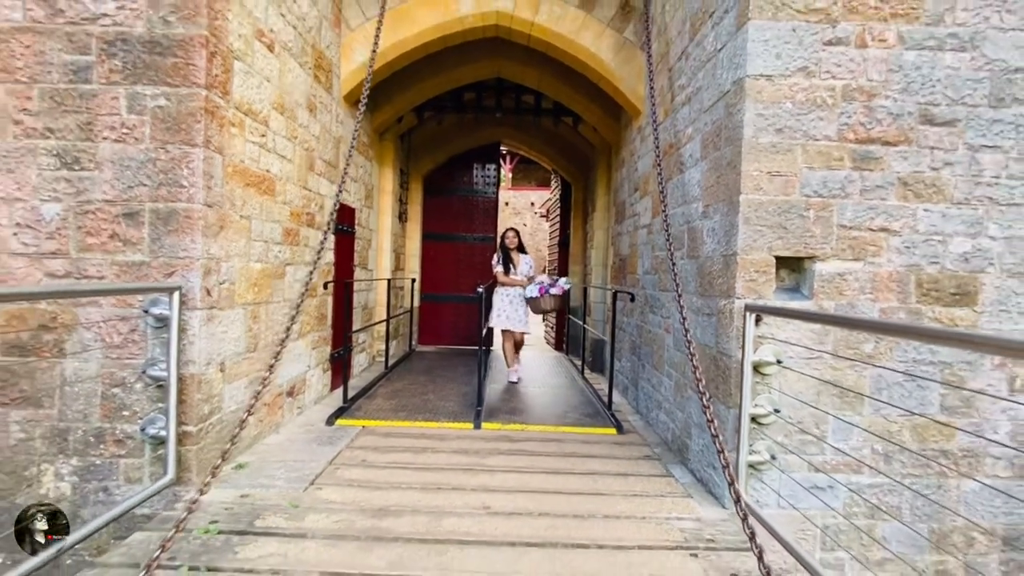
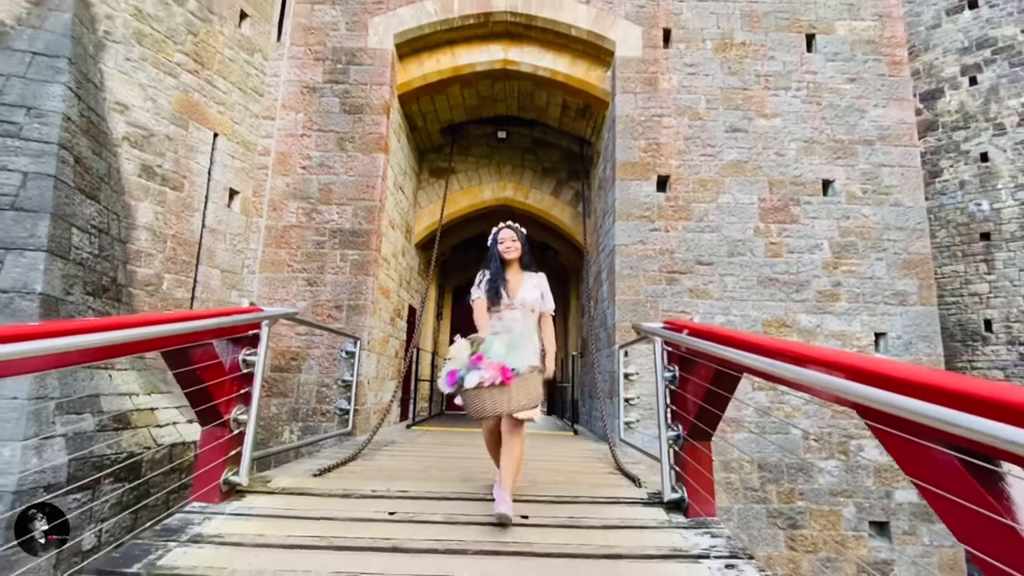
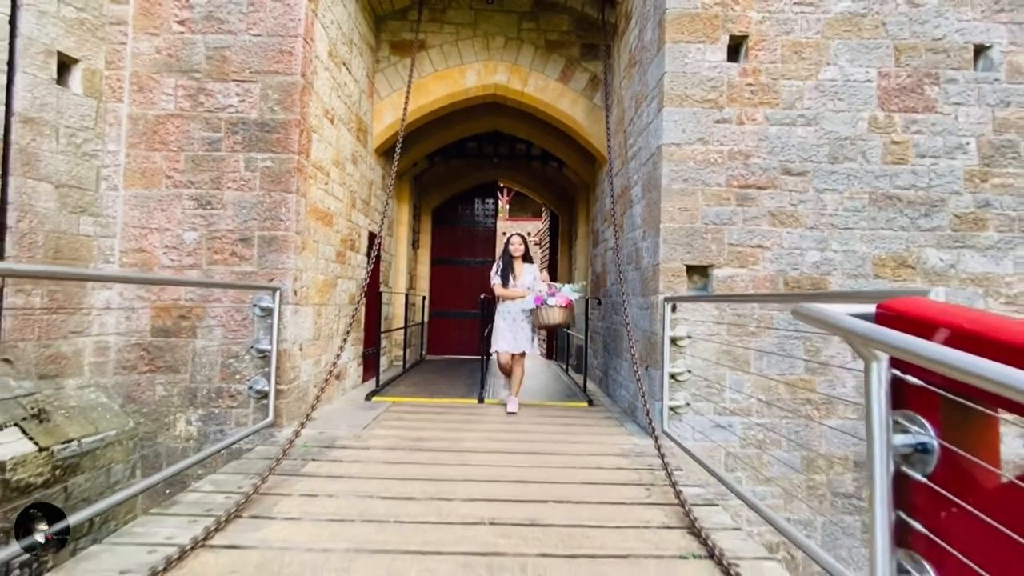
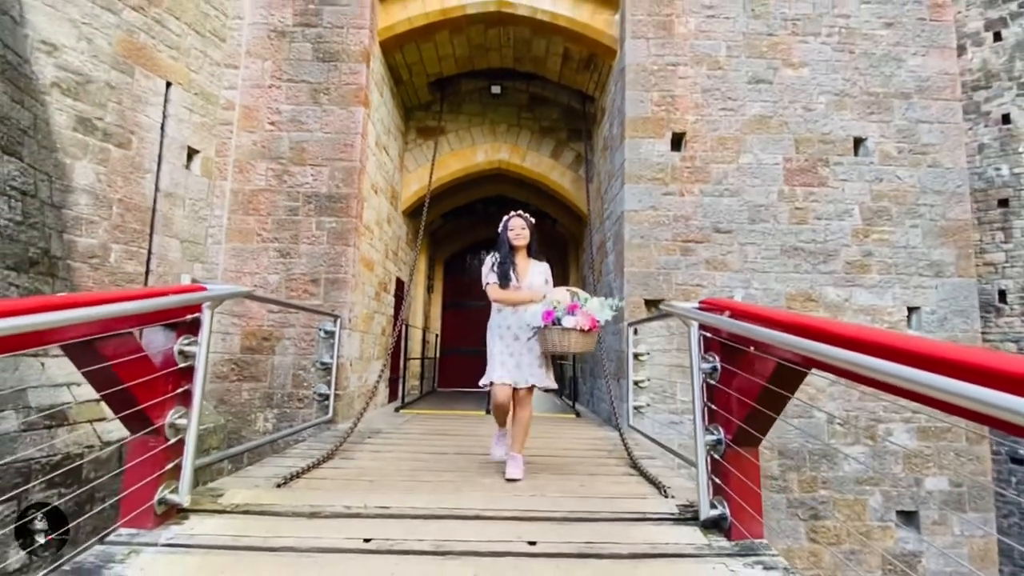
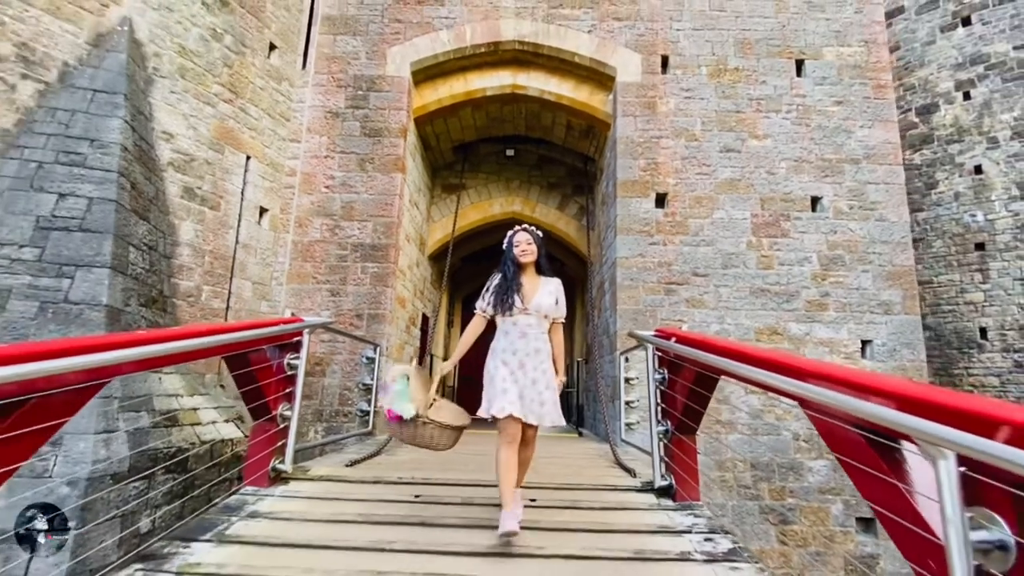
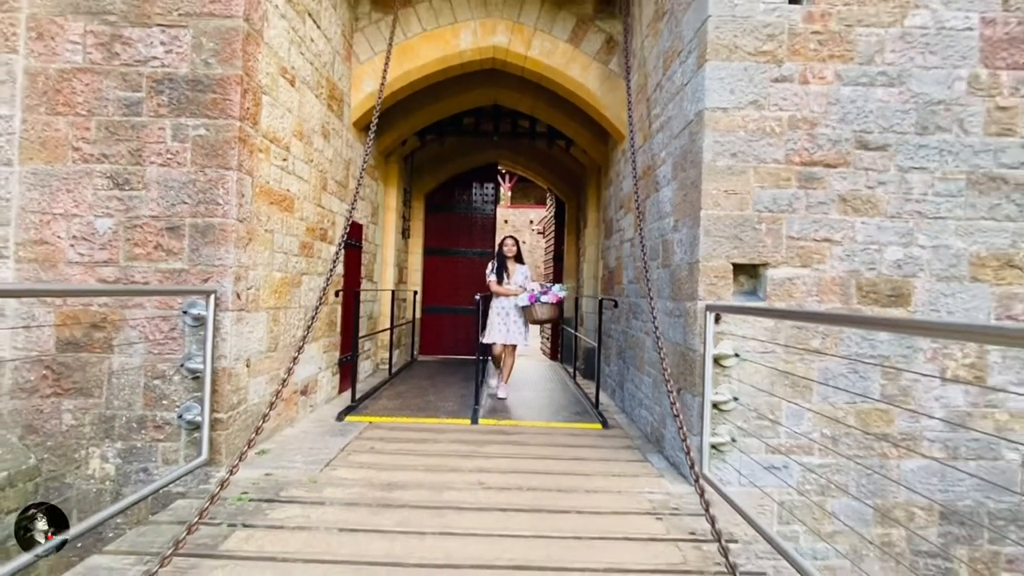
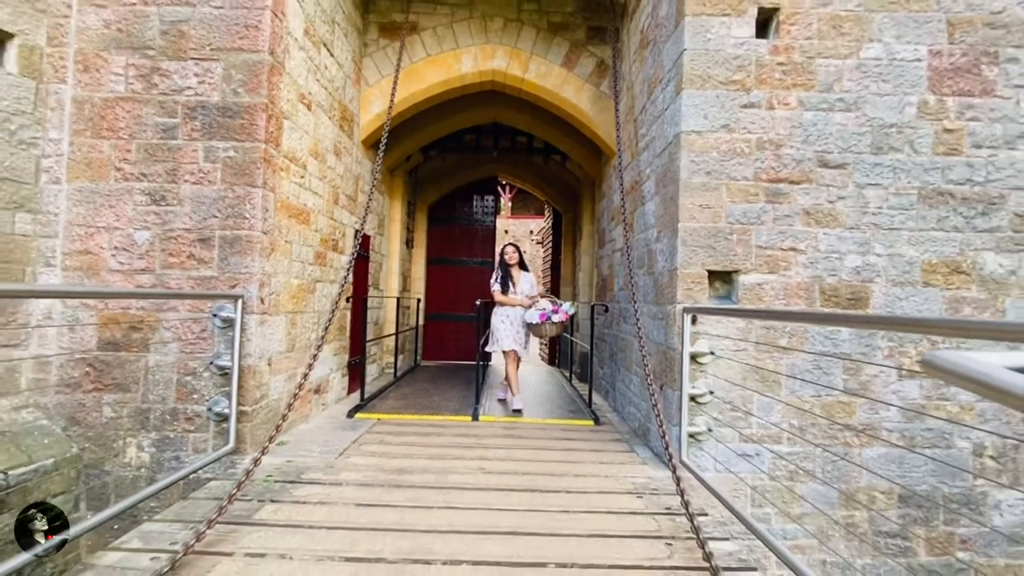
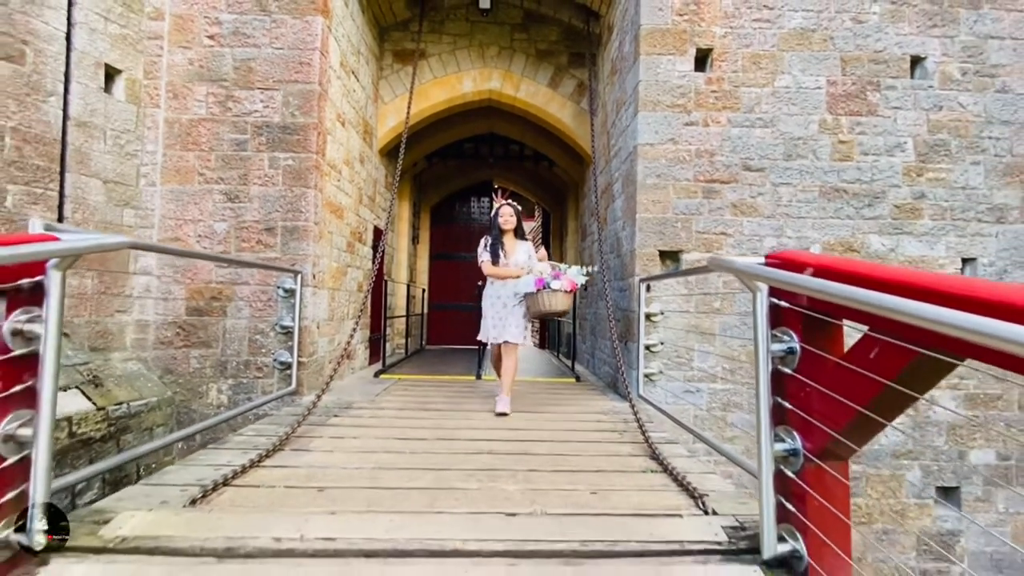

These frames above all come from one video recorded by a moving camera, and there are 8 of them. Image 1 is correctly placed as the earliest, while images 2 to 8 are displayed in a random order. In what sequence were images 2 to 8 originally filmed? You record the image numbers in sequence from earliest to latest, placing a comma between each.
6, 7, 3, 8, 4, 2, 5
